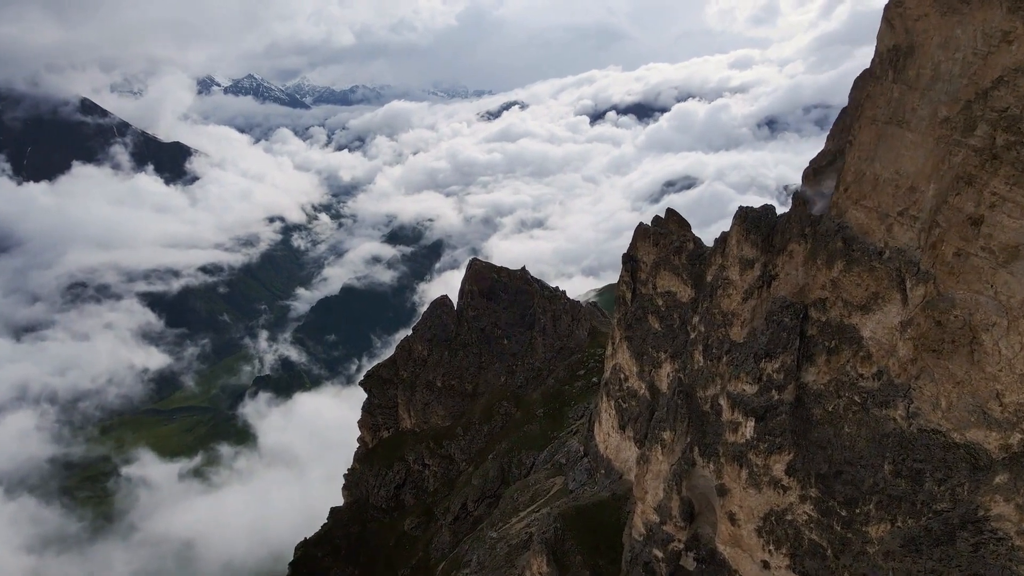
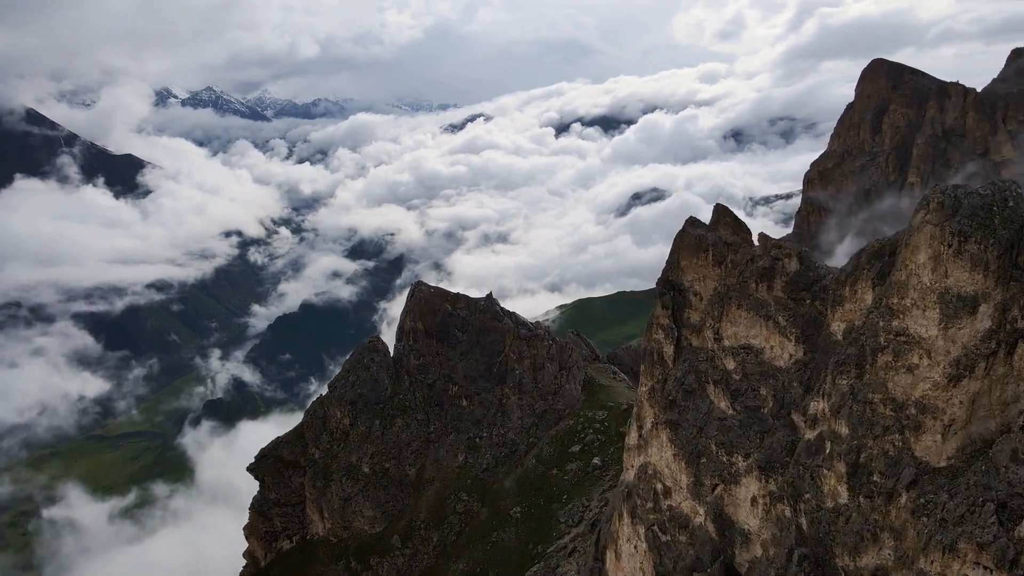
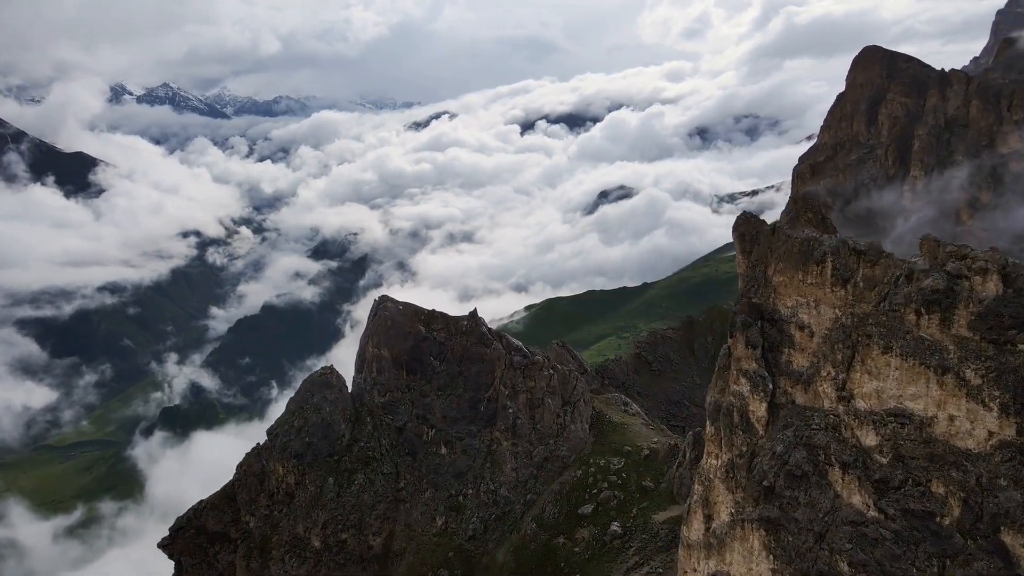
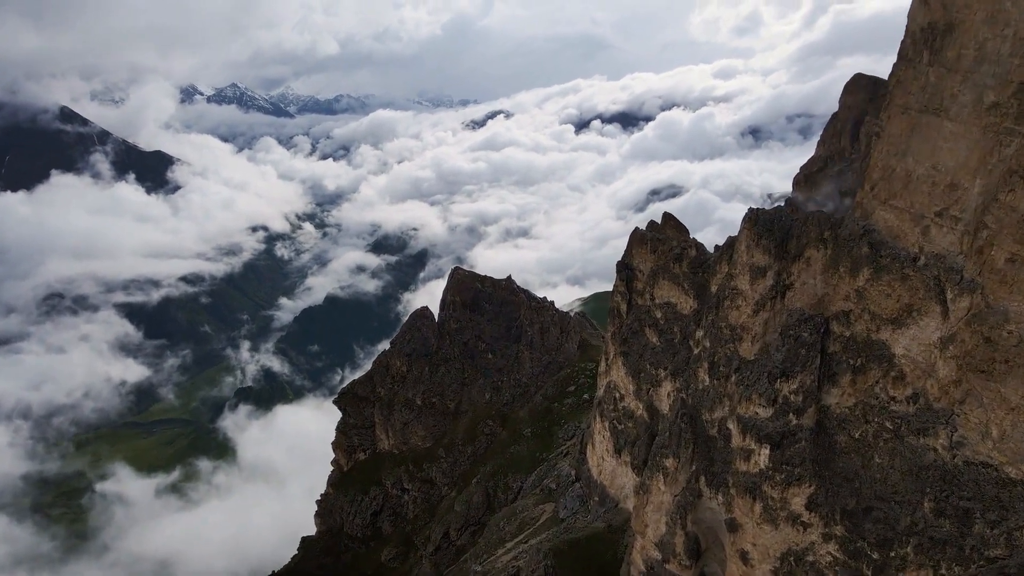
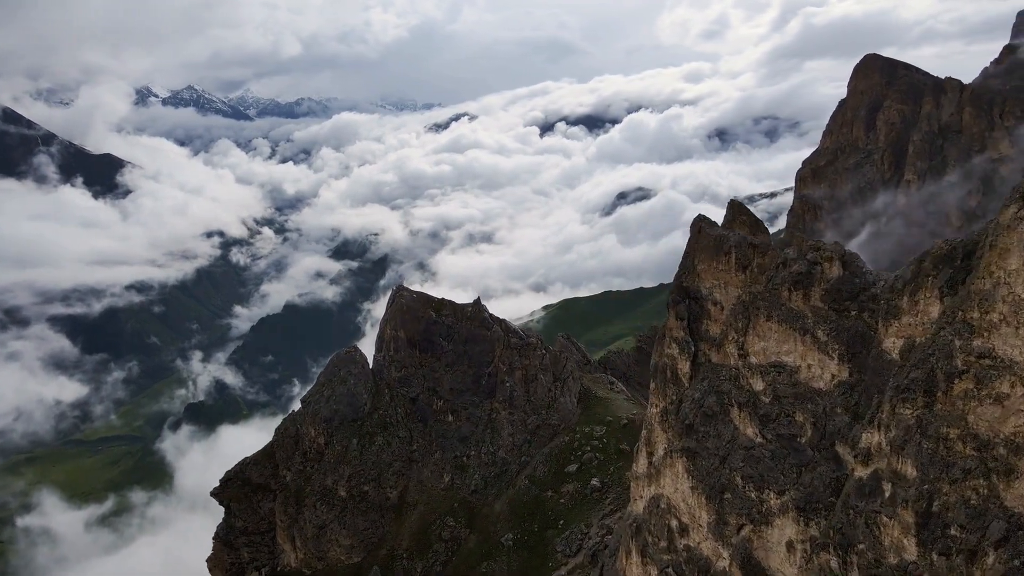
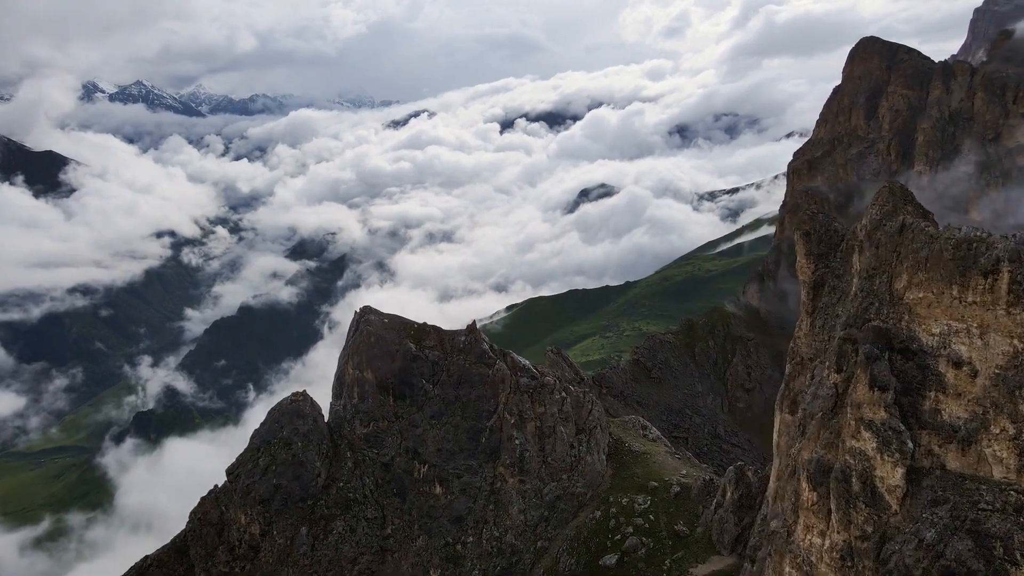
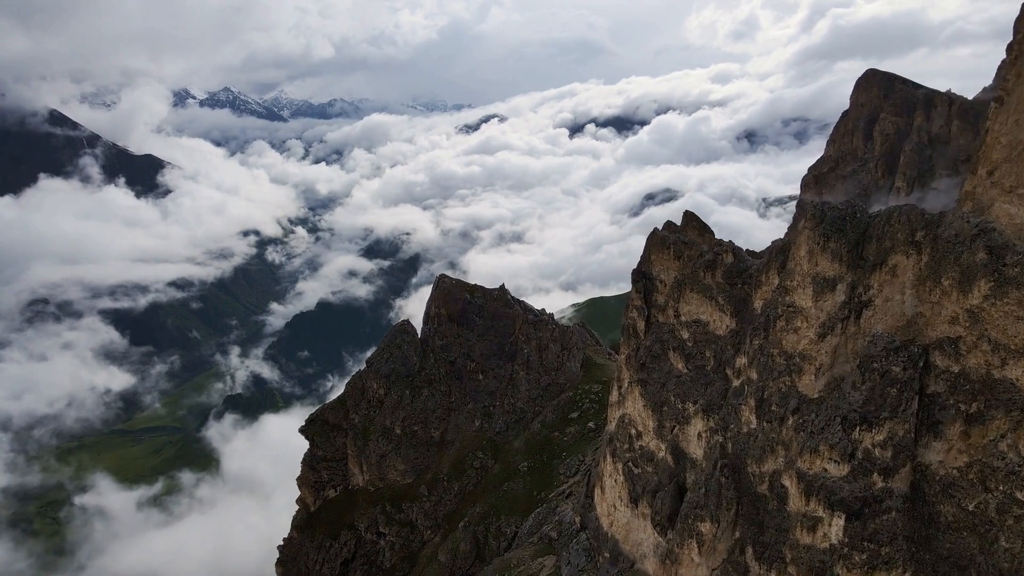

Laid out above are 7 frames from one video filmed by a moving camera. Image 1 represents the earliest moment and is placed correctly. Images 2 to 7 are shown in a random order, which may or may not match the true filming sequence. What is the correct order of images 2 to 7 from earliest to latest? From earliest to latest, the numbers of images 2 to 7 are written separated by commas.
4, 7, 2, 5, 3, 6
